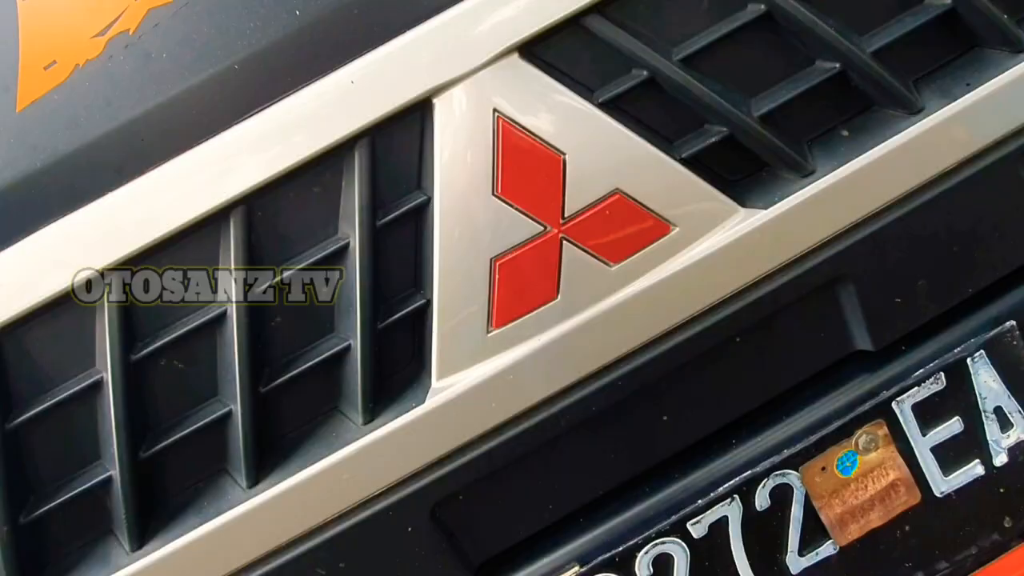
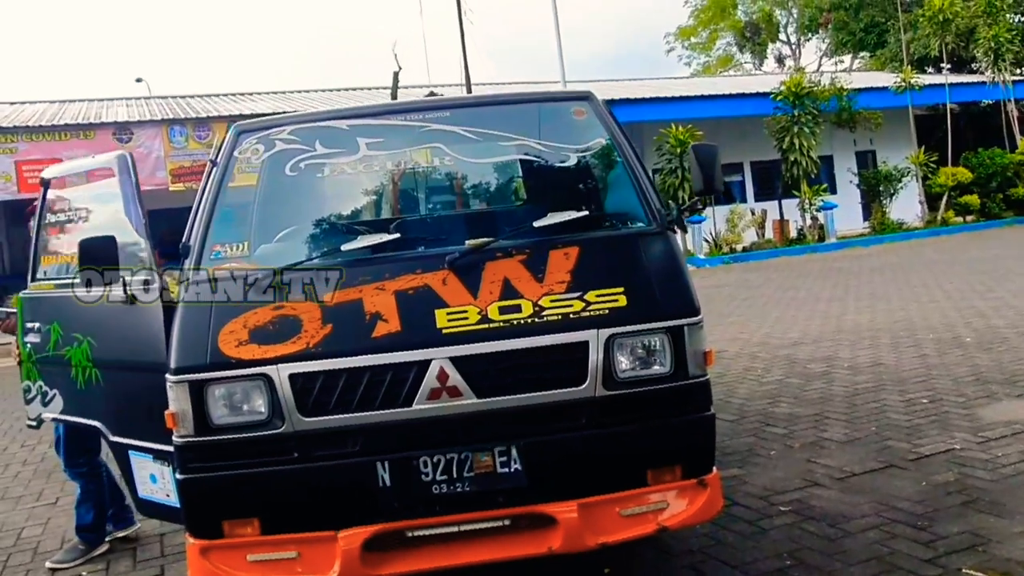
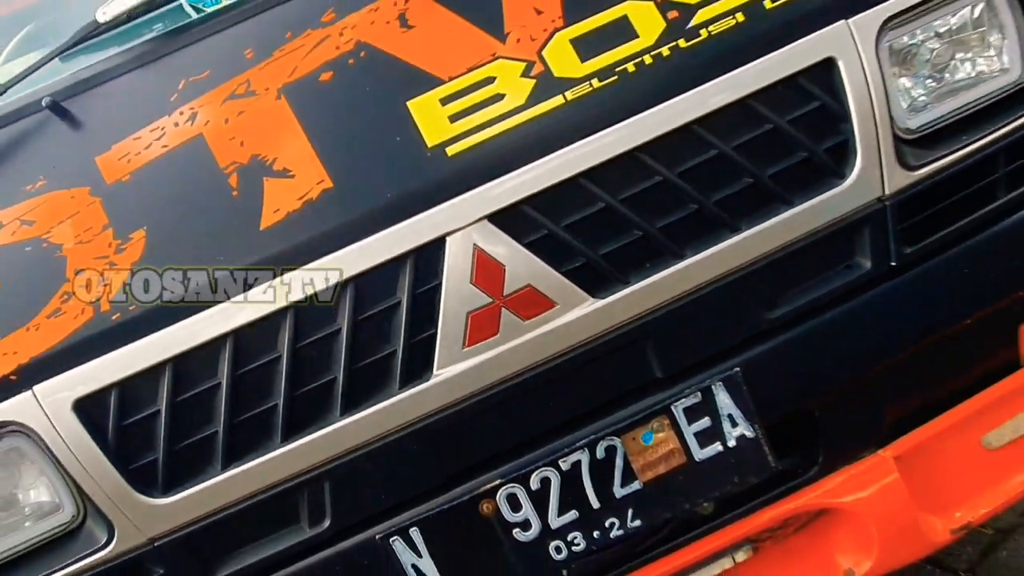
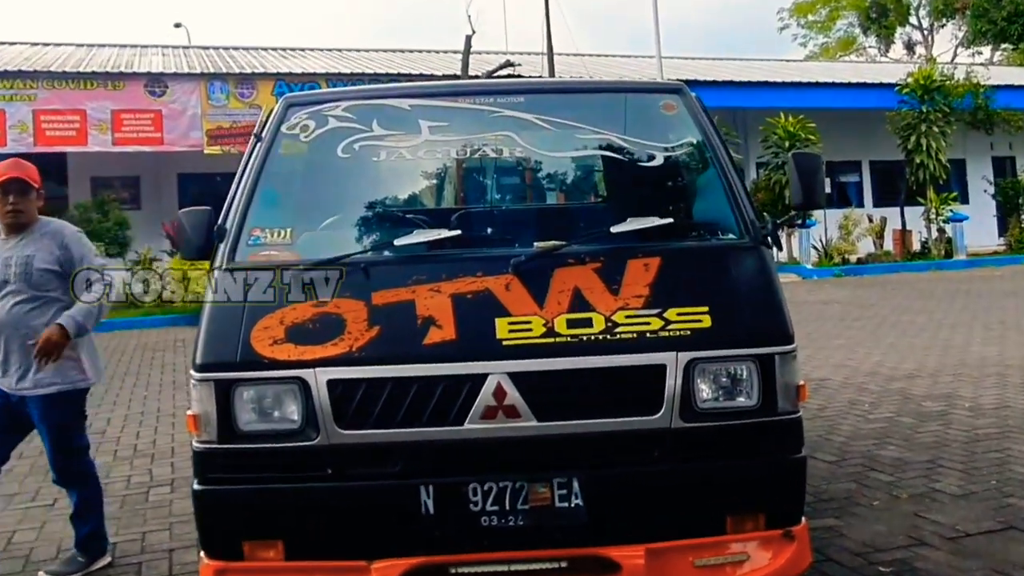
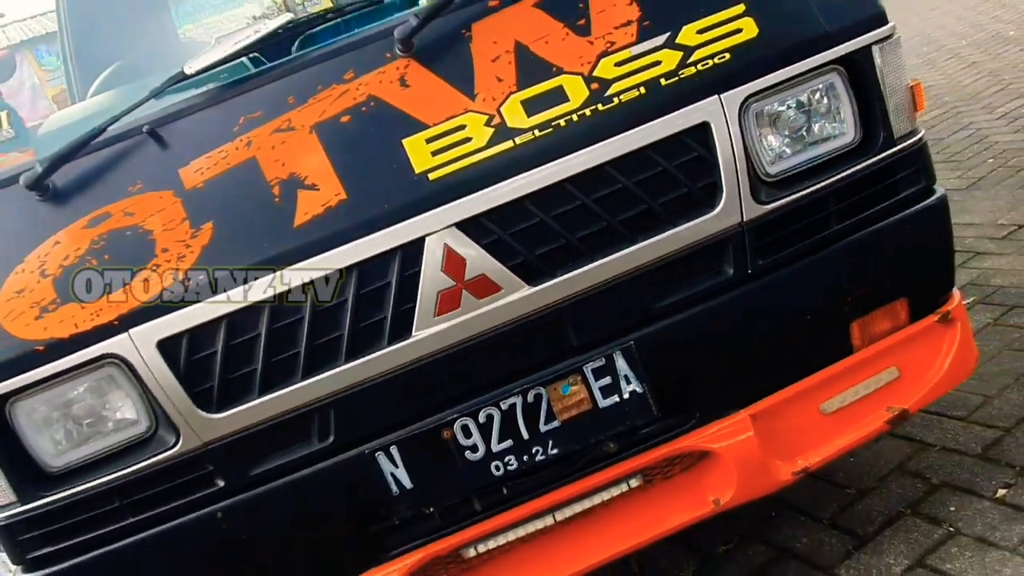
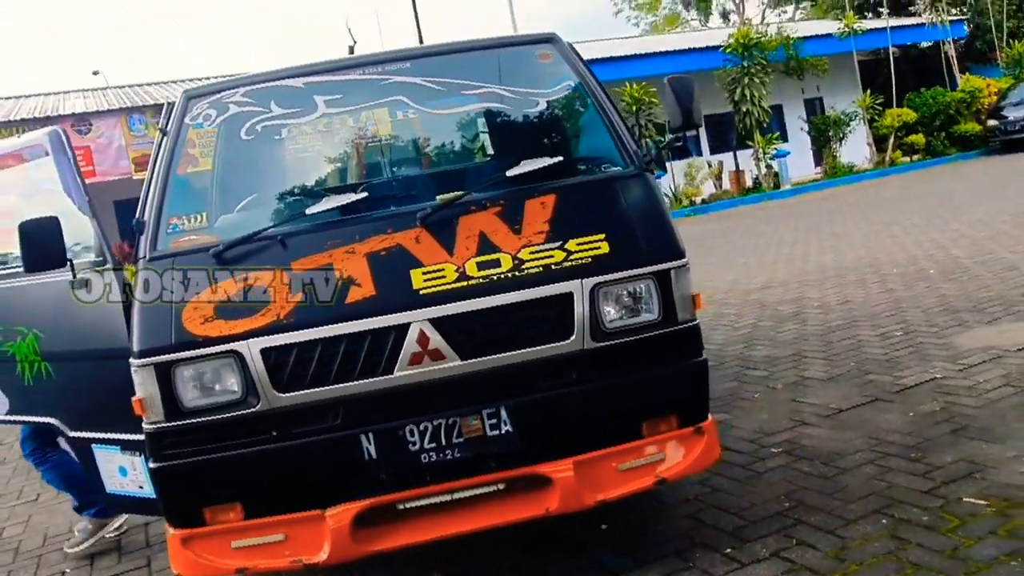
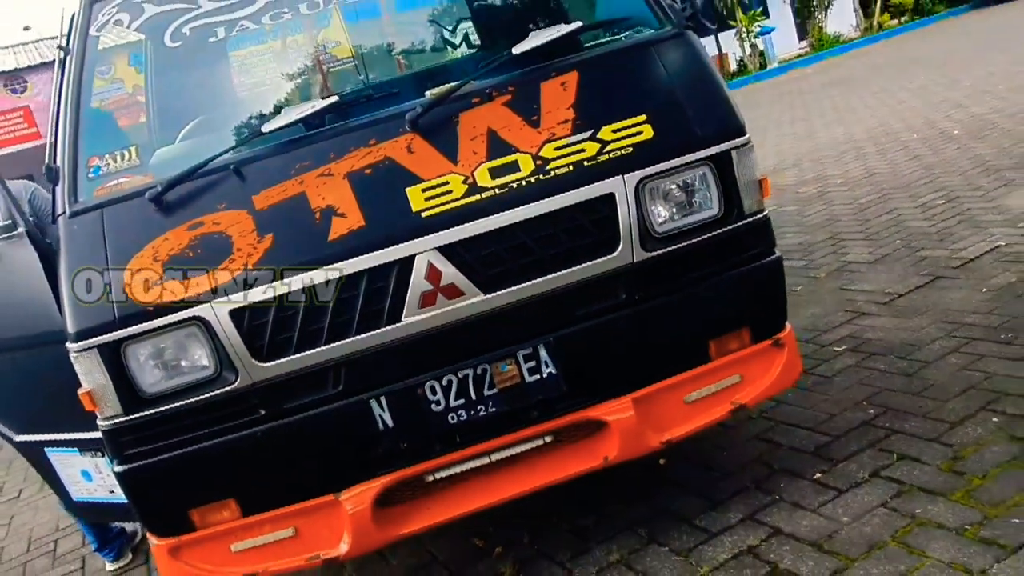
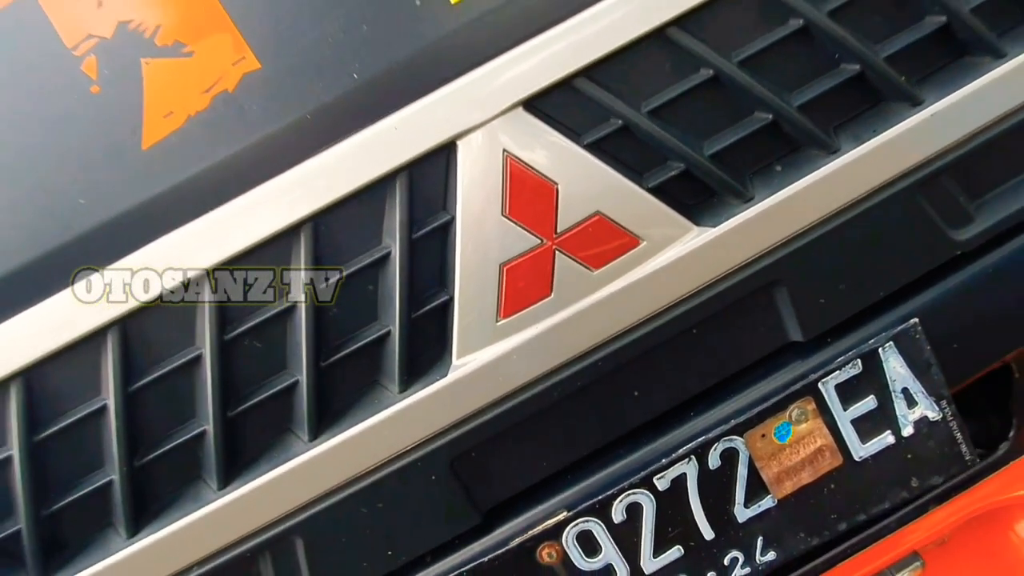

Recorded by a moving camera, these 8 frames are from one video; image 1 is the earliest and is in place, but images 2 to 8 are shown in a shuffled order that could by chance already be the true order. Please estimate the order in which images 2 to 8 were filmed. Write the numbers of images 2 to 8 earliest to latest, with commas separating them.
8, 3, 5, 7, 6, 2, 4
